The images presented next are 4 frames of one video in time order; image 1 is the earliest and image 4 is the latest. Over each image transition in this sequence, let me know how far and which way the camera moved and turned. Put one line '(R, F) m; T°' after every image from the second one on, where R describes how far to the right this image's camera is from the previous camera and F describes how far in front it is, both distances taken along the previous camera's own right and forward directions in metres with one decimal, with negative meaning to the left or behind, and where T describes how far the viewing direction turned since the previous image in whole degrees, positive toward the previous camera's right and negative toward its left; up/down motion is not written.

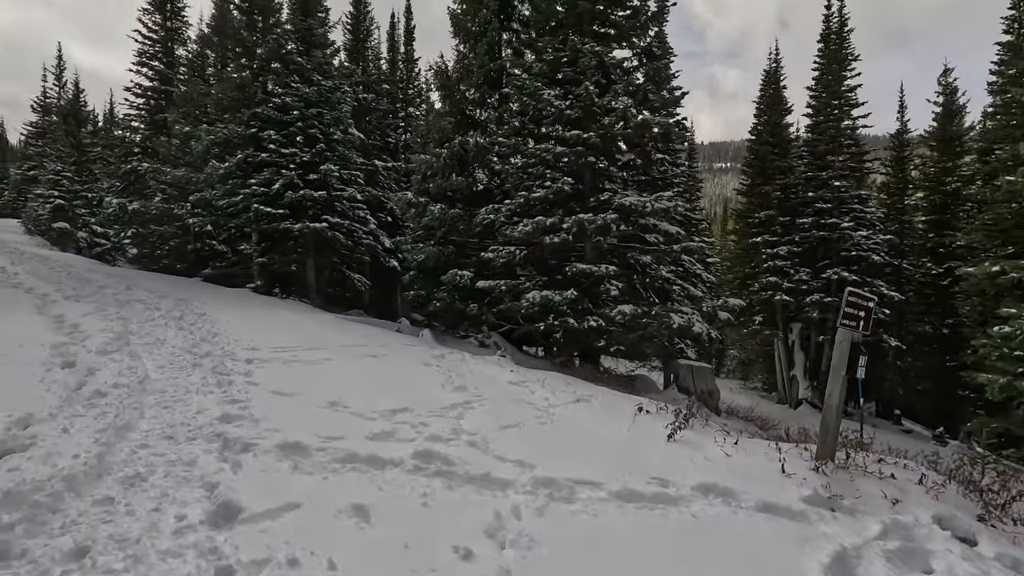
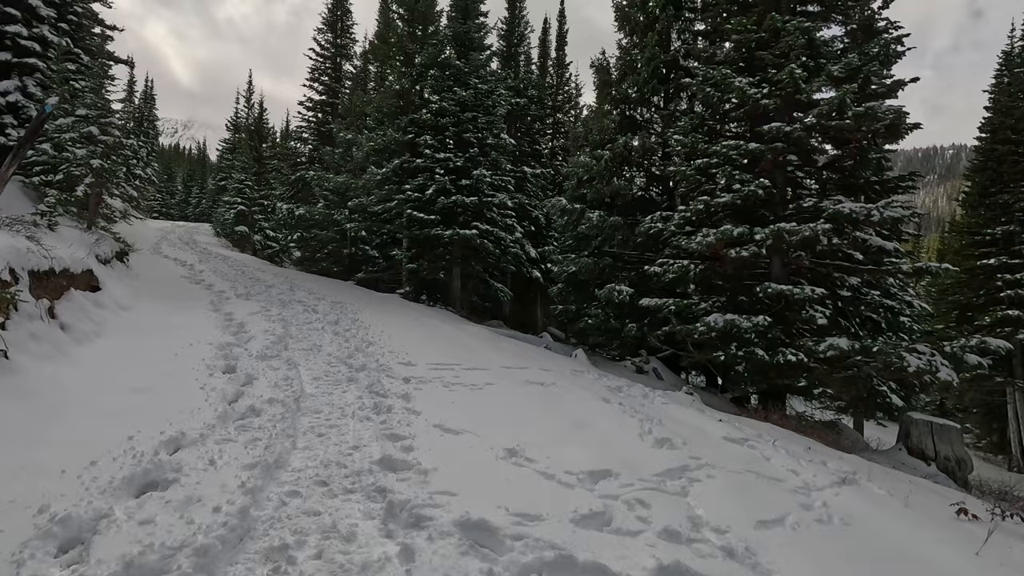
(-0.9, +1.3) m; -13°
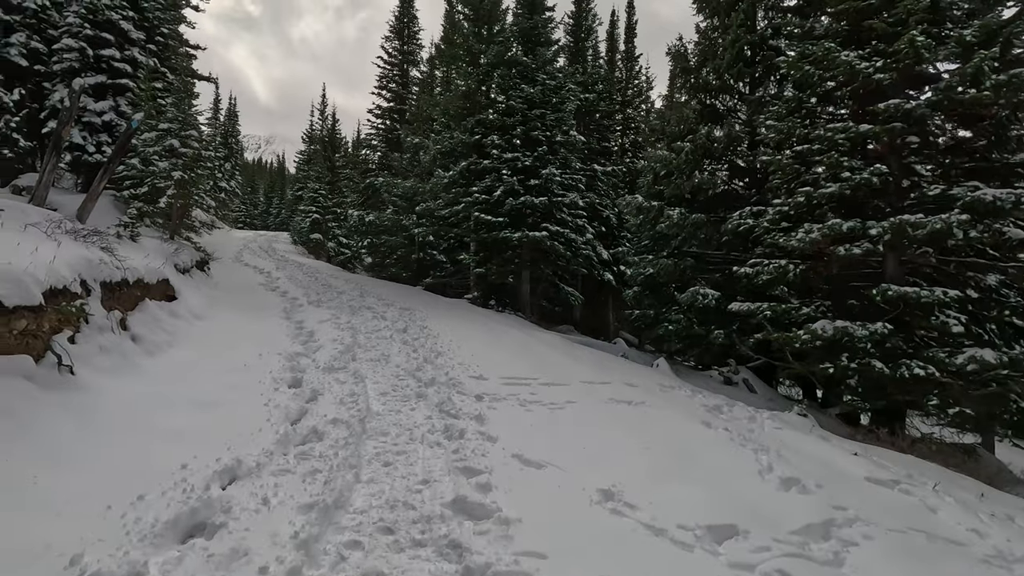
(-0.2, +0.7) m; -7°
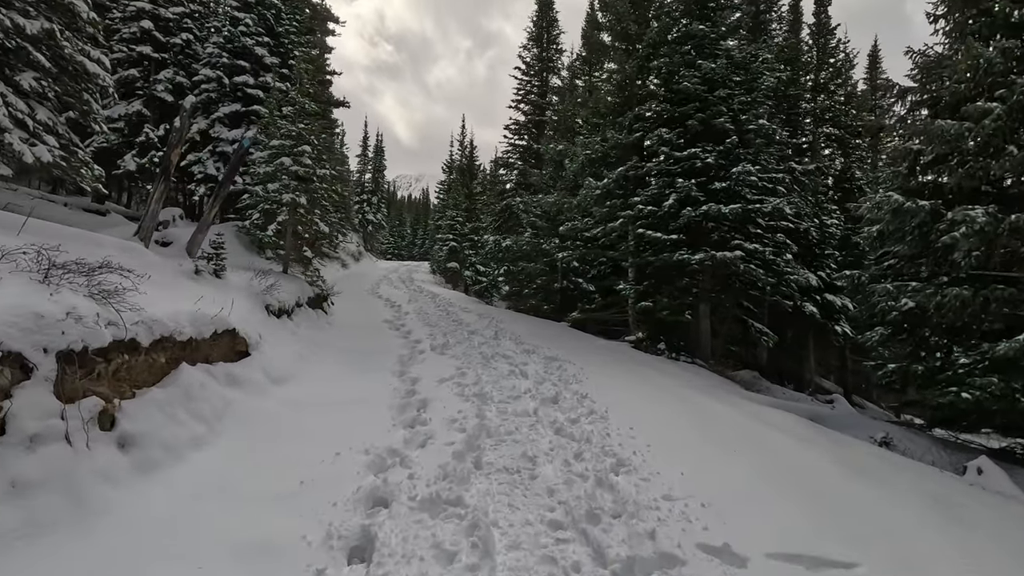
(-0.8, +3.3) m; -14°
